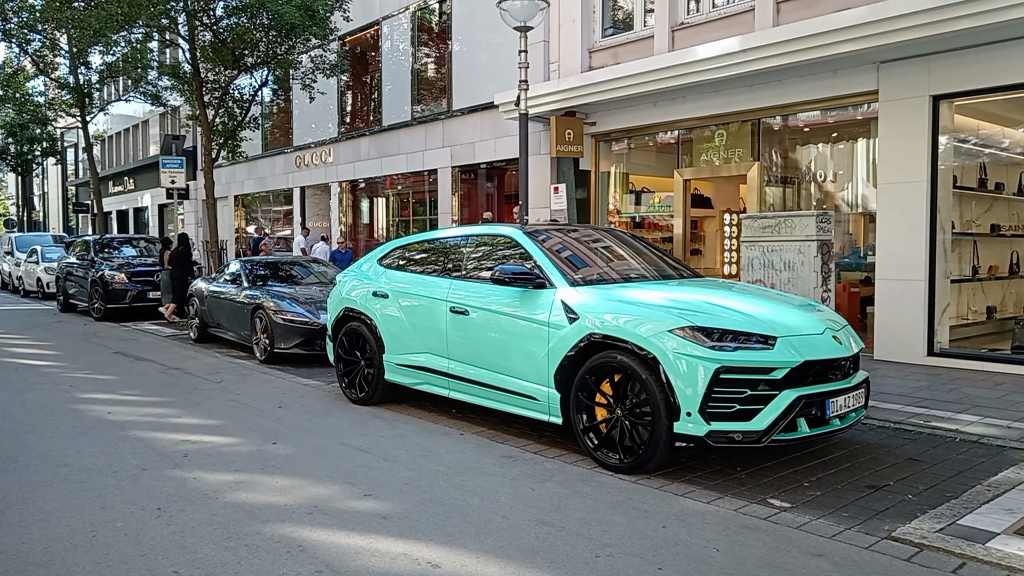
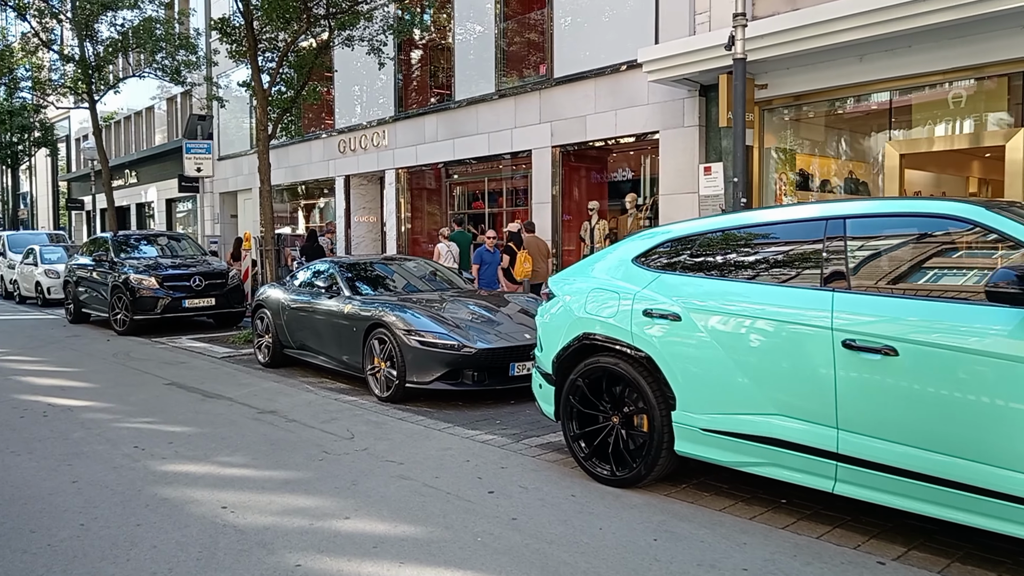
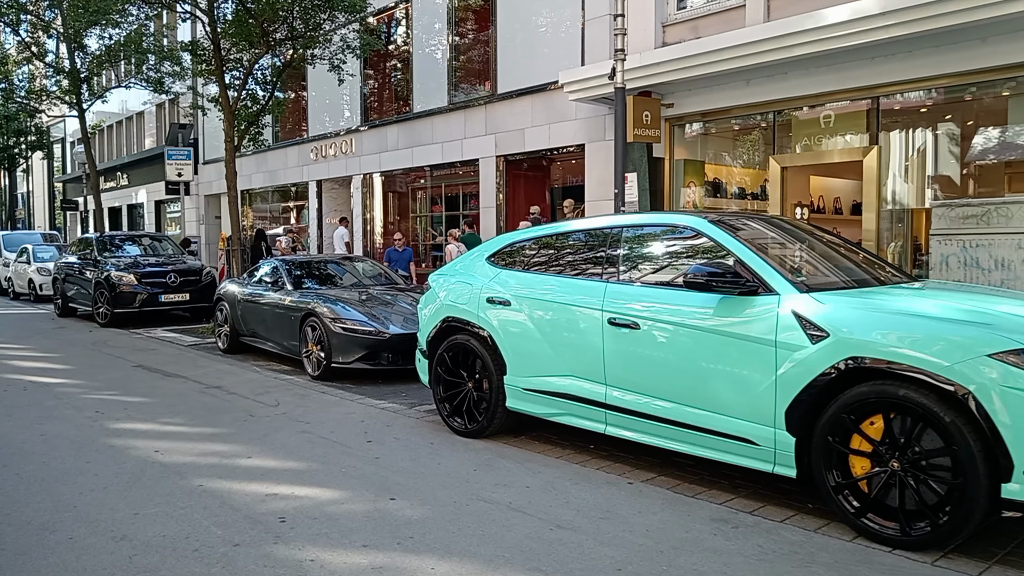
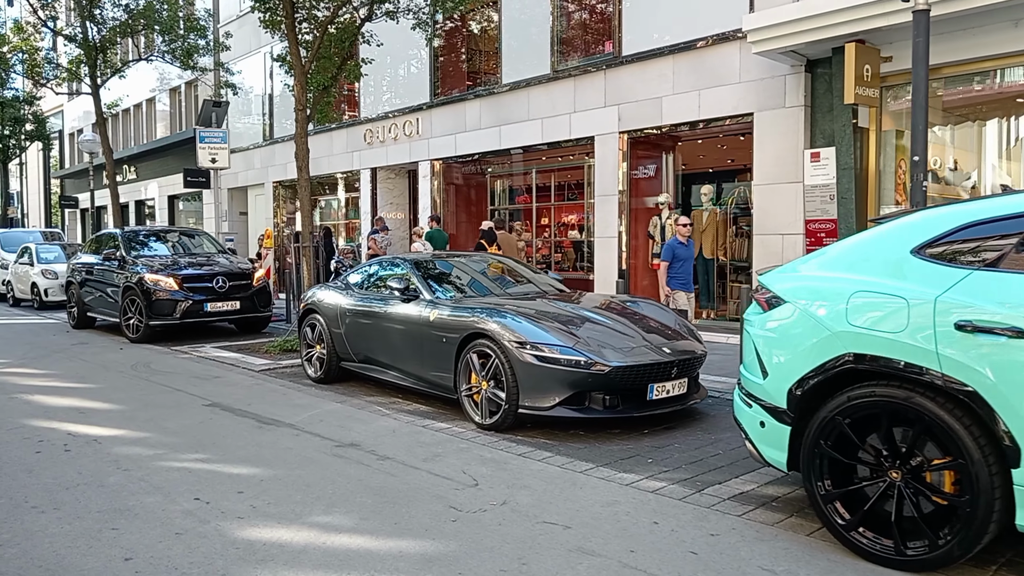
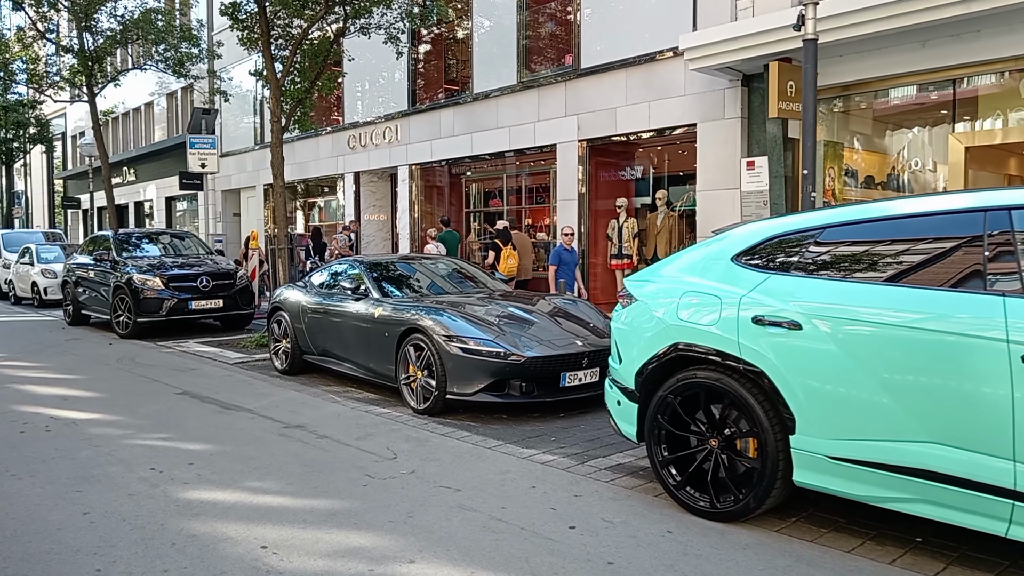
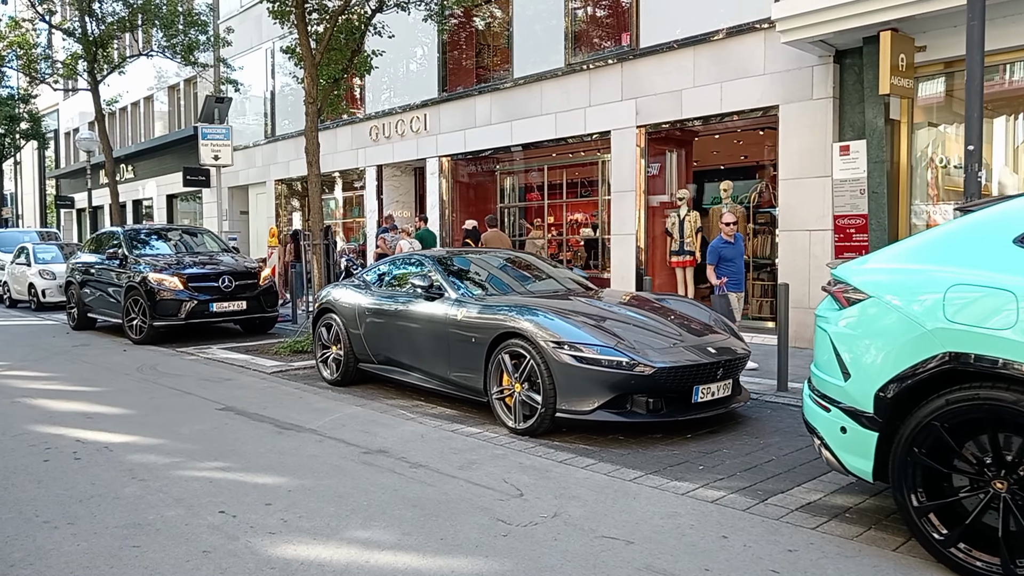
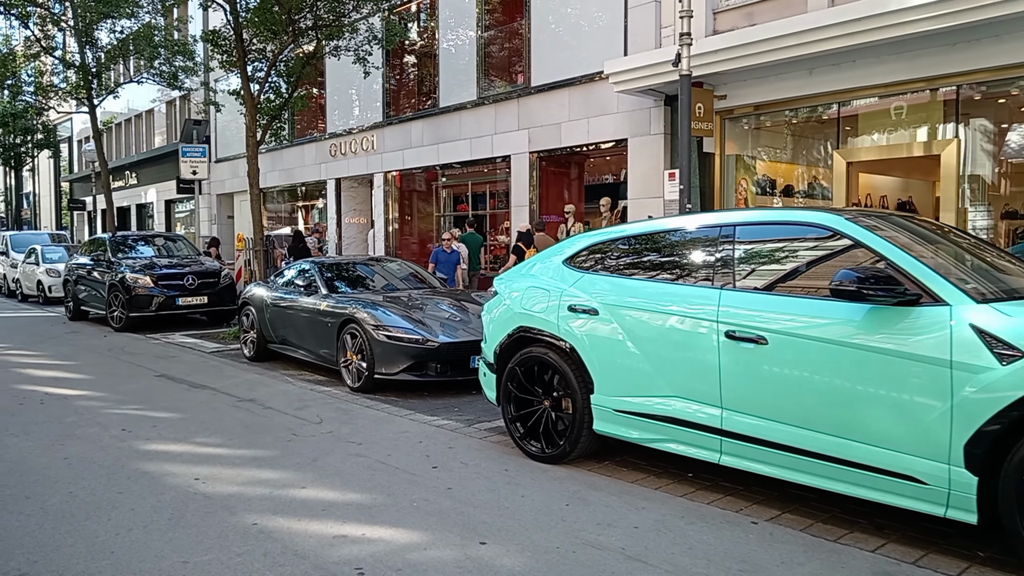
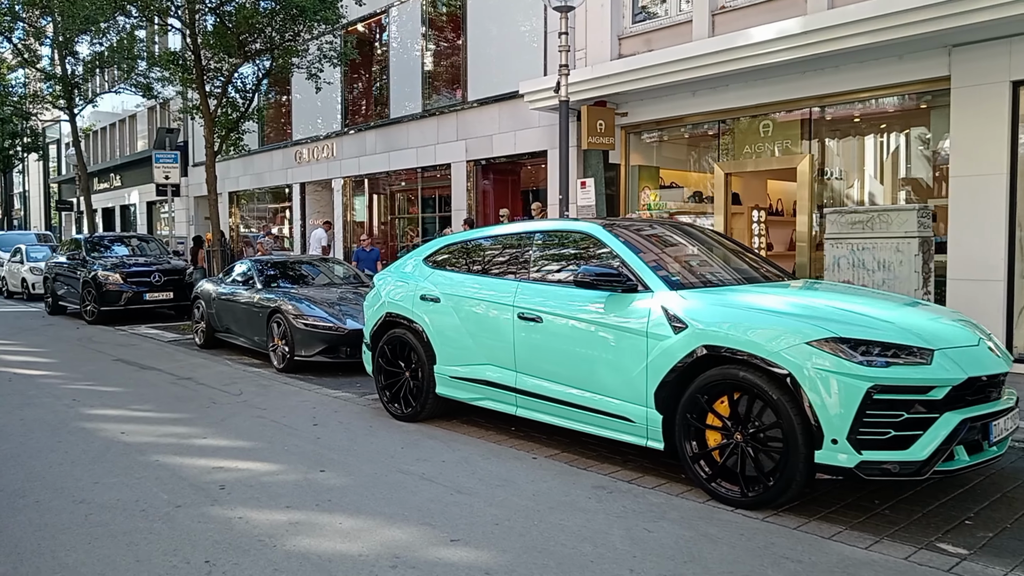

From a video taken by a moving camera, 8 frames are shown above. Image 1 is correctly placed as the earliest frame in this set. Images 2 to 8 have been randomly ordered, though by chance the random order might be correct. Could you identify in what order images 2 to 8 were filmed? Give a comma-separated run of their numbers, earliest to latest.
8, 3, 7, 2, 5, 4, 6
